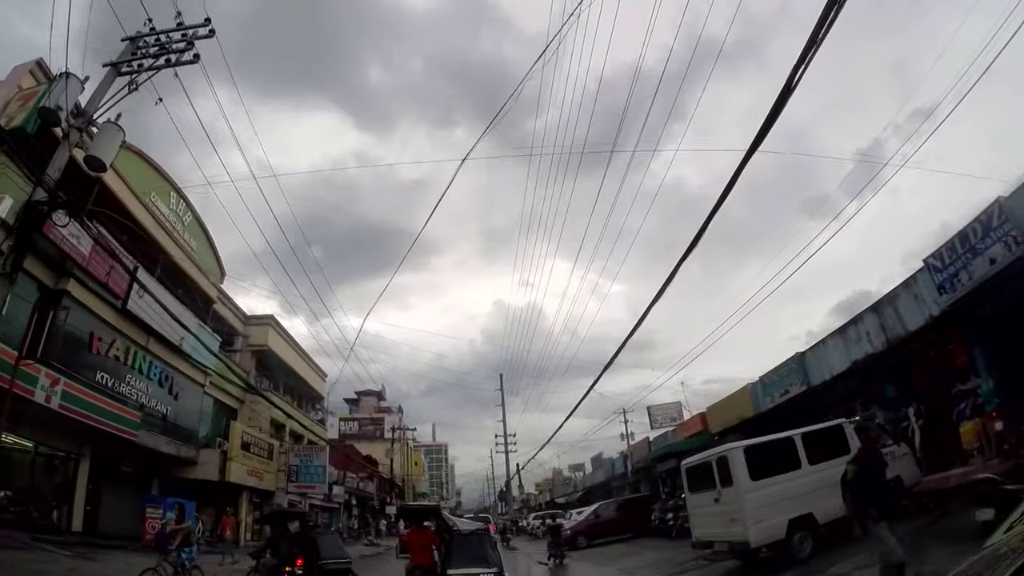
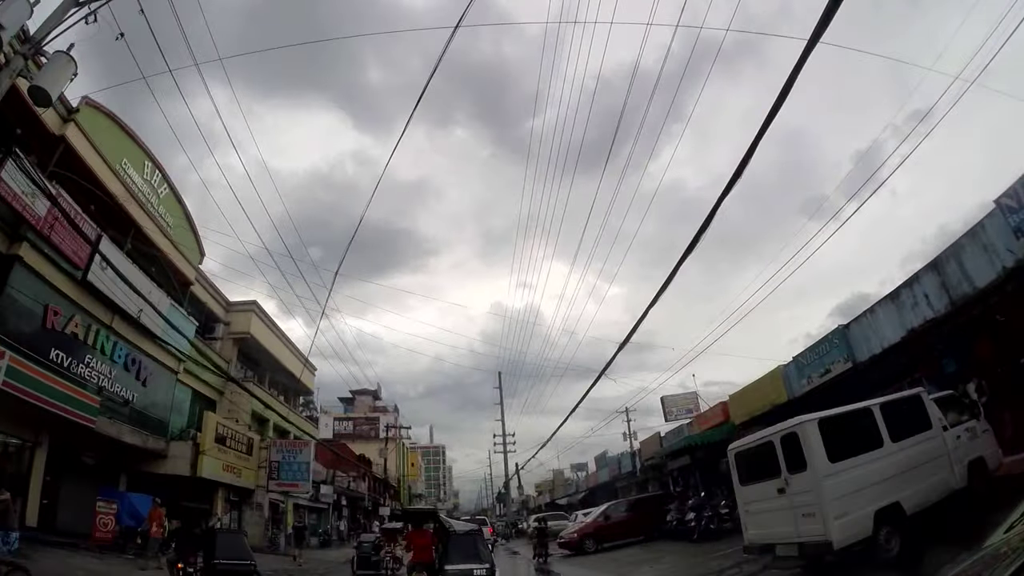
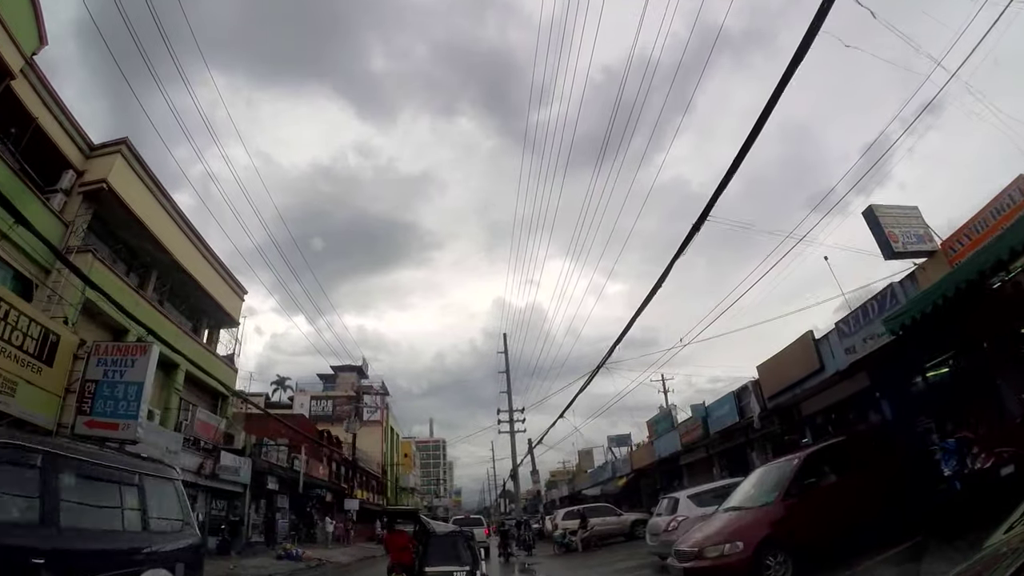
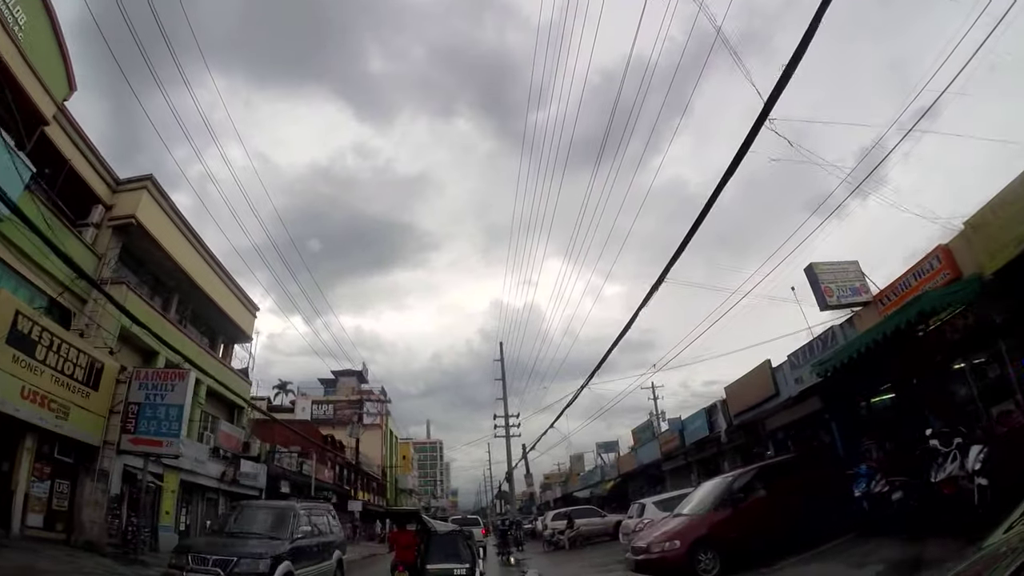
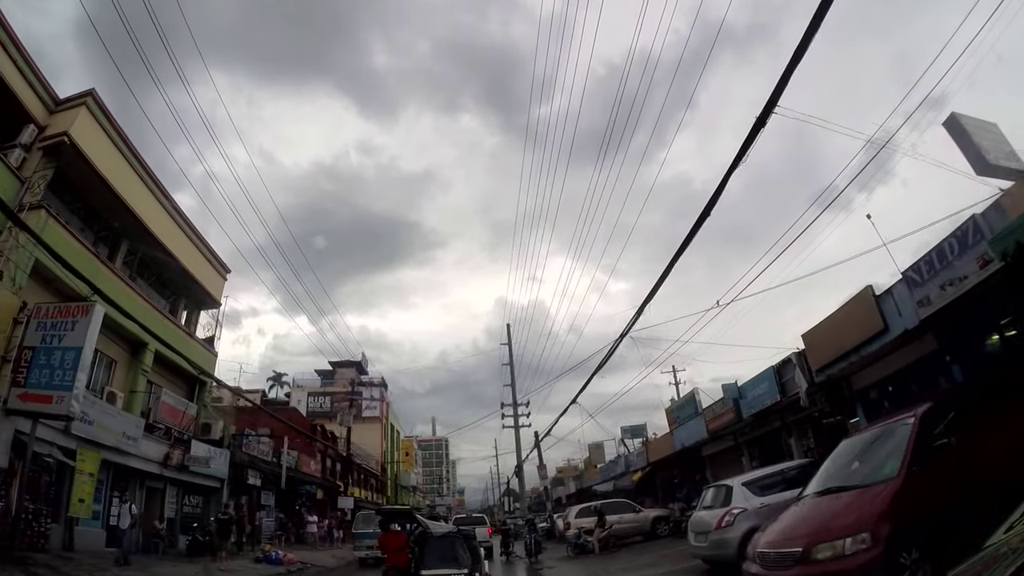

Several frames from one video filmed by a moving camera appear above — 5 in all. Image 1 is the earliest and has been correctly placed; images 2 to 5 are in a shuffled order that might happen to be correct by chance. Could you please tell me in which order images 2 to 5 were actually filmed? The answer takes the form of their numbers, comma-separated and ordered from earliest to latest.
2, 4, 3, 5
